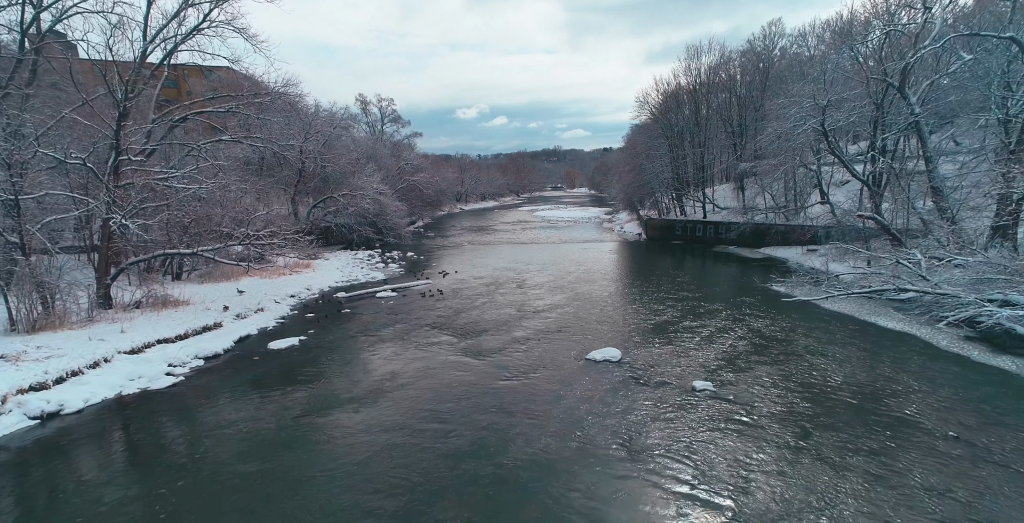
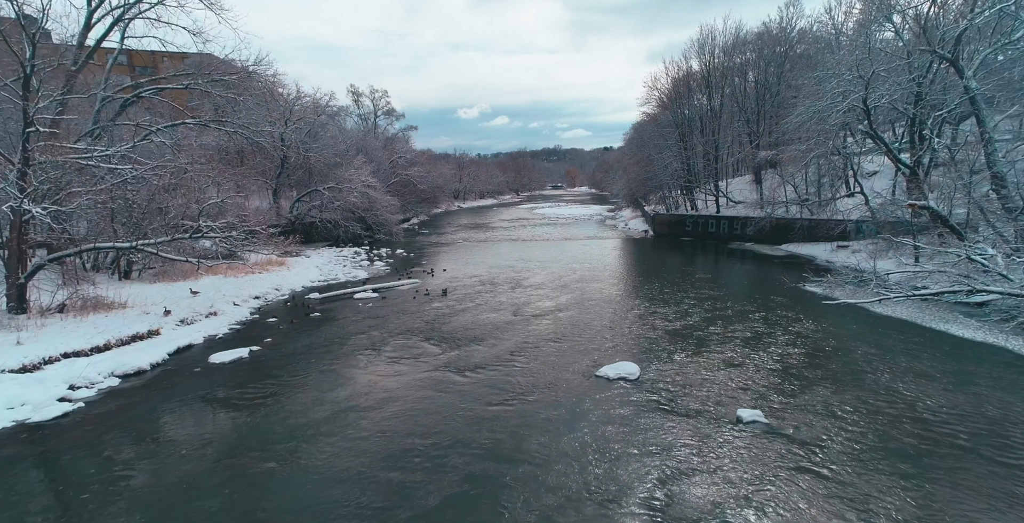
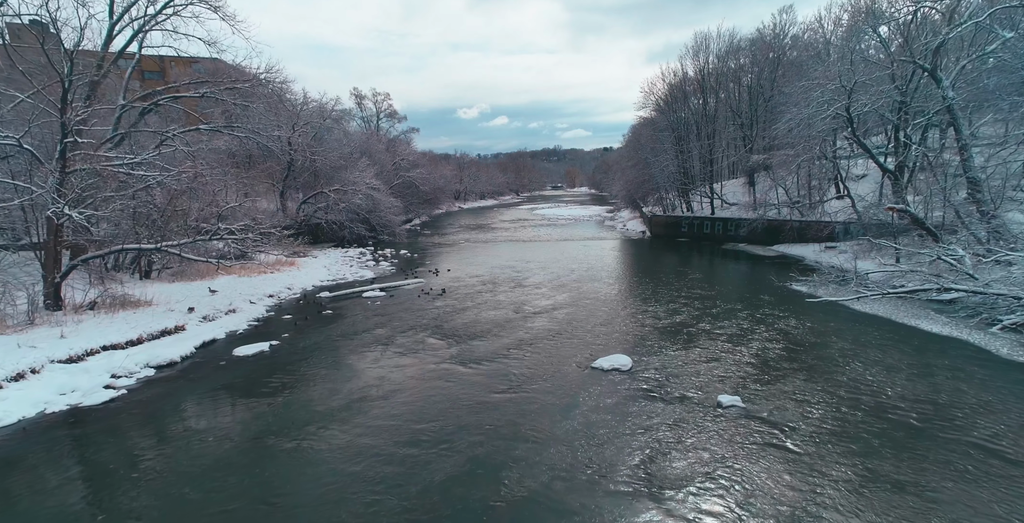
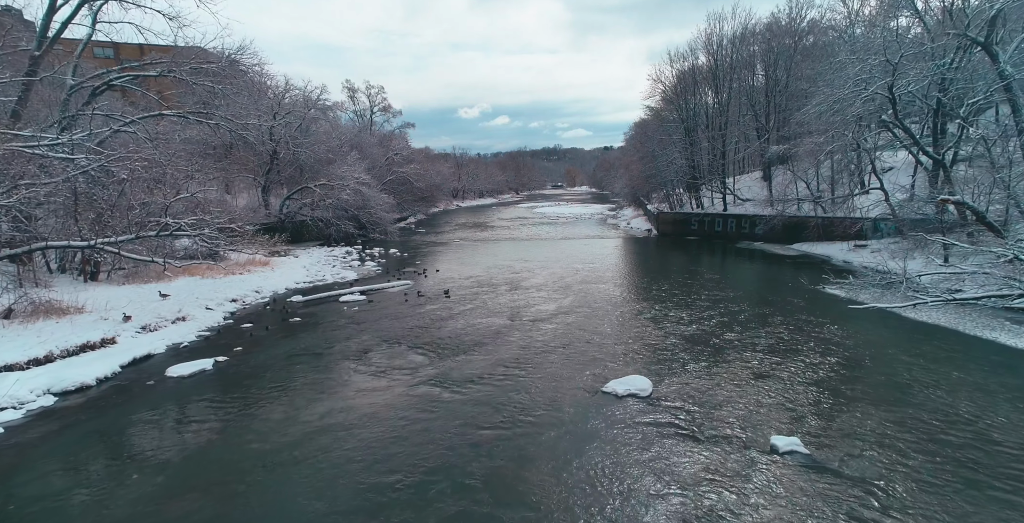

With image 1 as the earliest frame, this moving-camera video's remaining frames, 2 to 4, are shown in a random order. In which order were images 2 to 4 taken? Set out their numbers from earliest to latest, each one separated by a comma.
3, 2, 4
